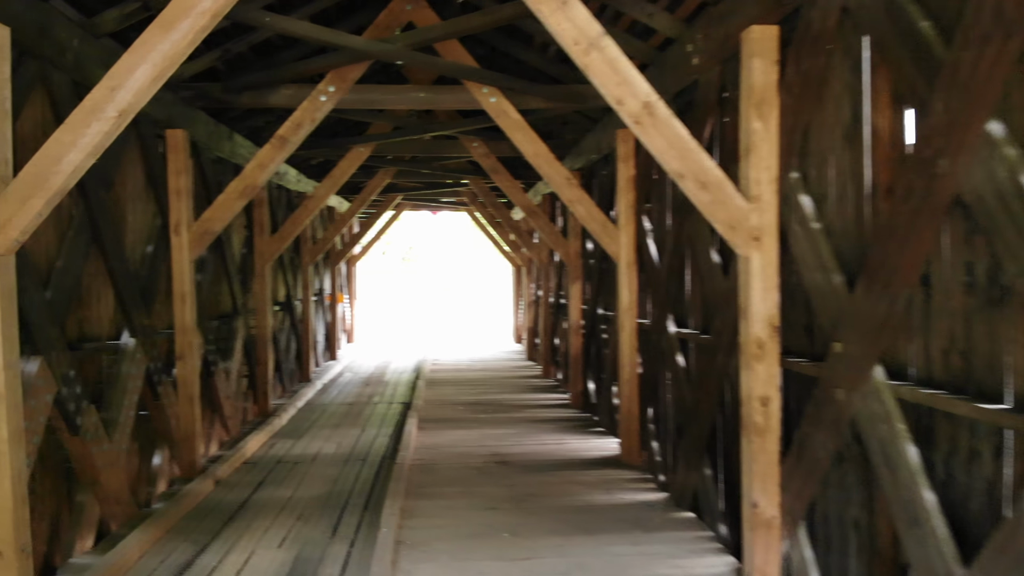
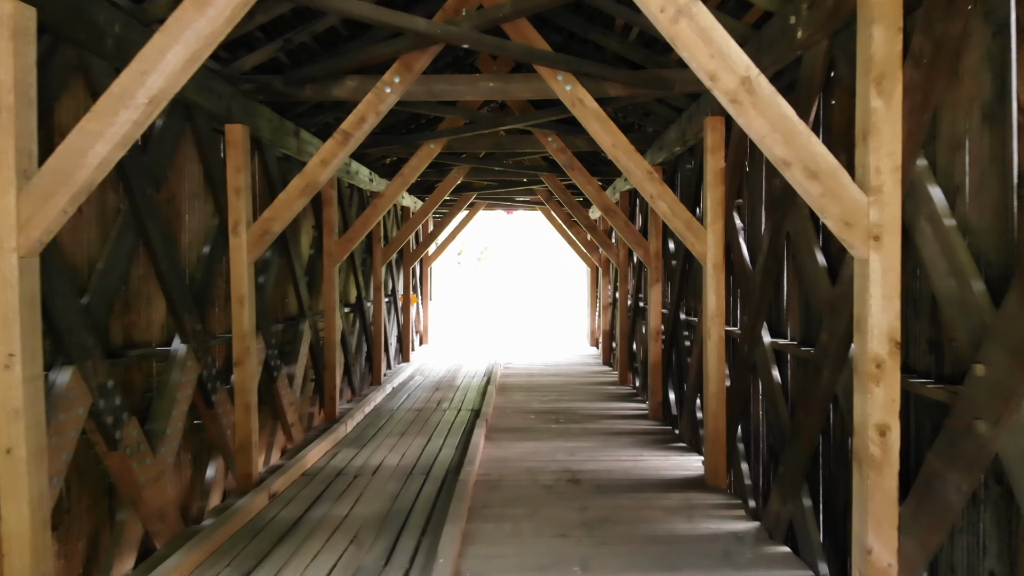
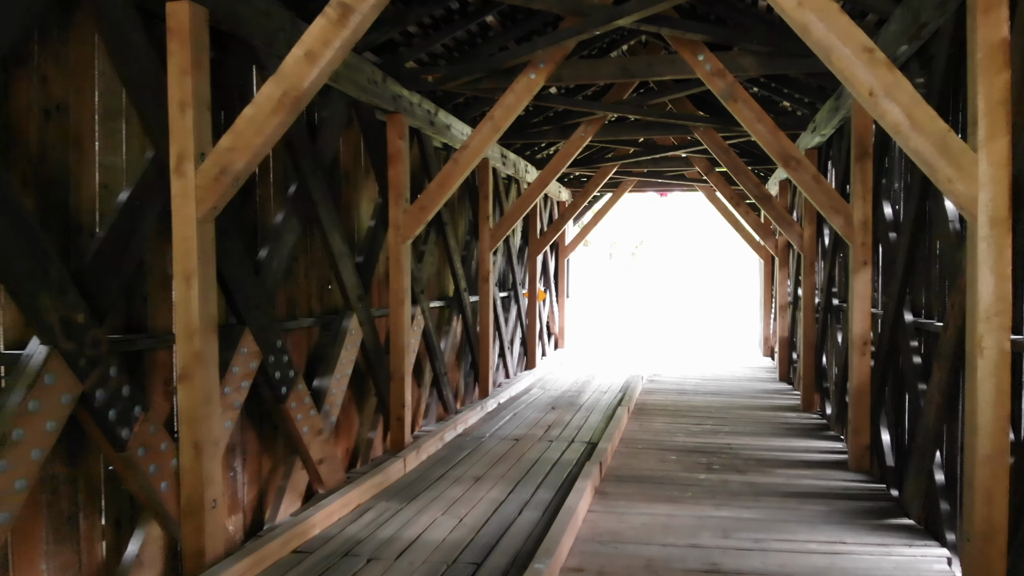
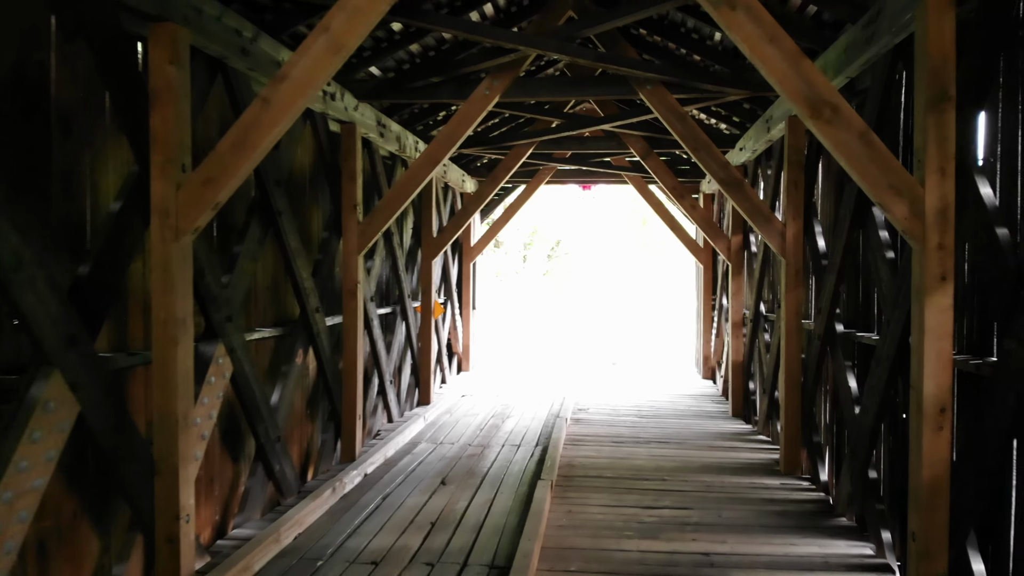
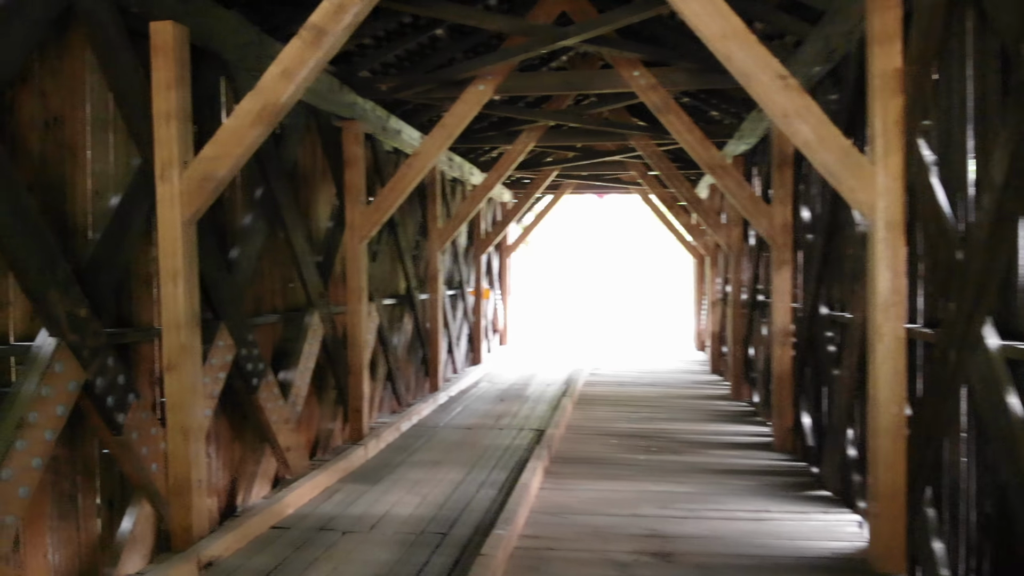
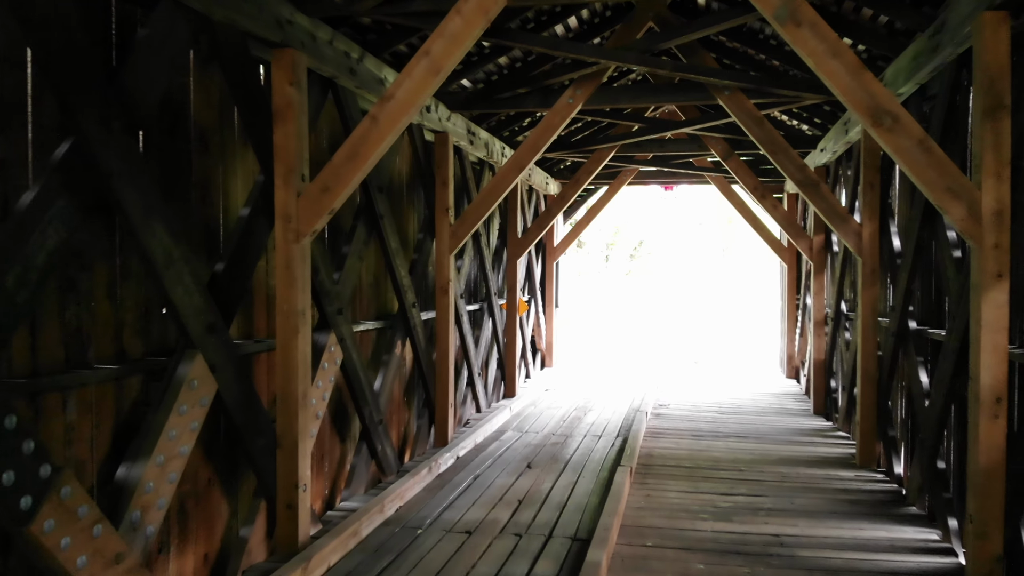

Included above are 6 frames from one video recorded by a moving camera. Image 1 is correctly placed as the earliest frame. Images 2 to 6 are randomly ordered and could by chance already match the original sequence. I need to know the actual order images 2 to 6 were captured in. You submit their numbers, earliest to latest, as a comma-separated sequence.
2, 5, 3, 6, 4
